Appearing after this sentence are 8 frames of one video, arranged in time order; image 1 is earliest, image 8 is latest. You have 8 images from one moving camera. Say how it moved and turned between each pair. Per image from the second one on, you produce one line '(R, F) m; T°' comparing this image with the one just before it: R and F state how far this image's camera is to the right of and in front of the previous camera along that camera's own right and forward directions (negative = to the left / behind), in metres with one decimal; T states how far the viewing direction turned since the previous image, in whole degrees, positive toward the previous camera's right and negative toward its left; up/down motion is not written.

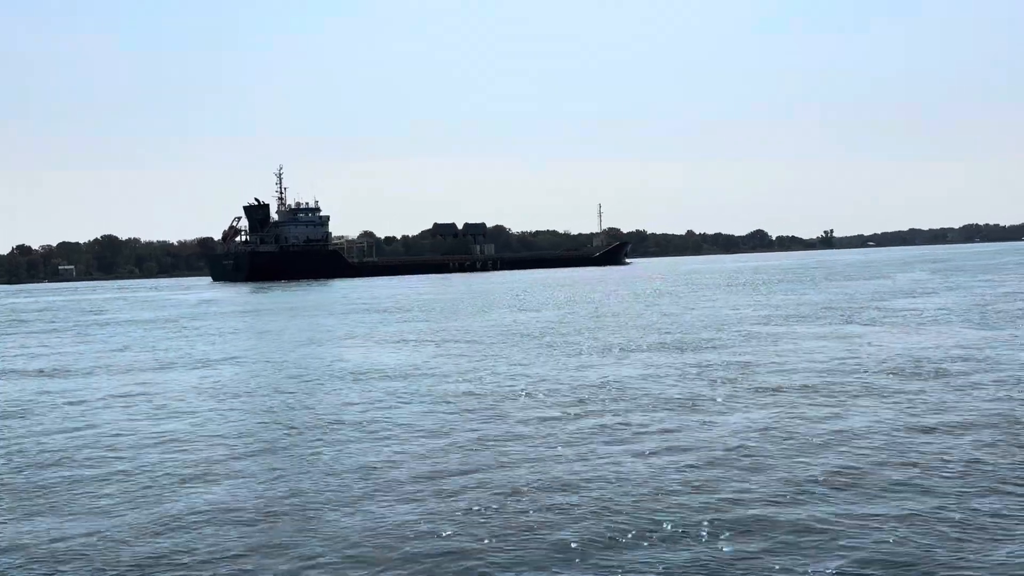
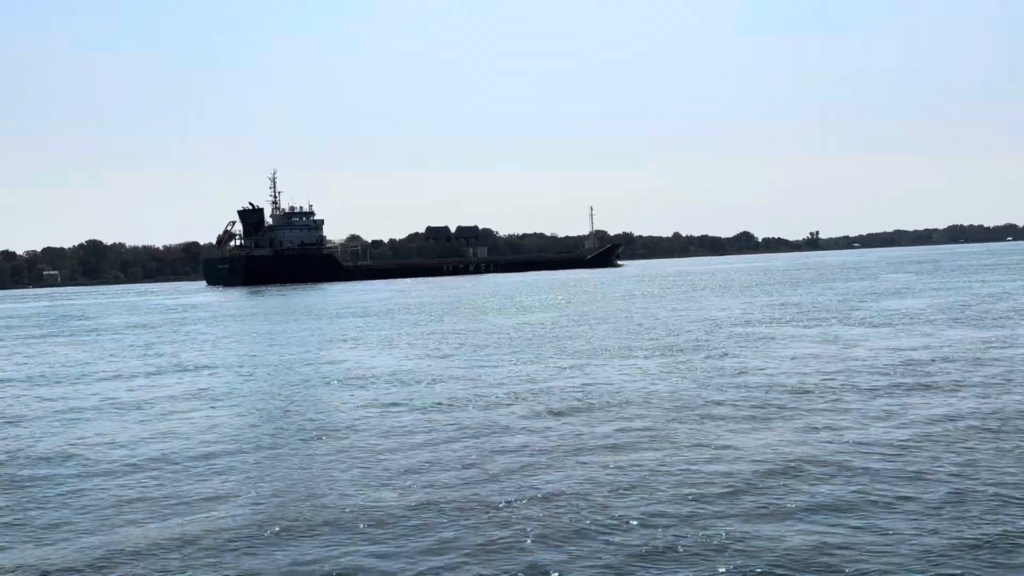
(-2.8, 0.0) m; +5°
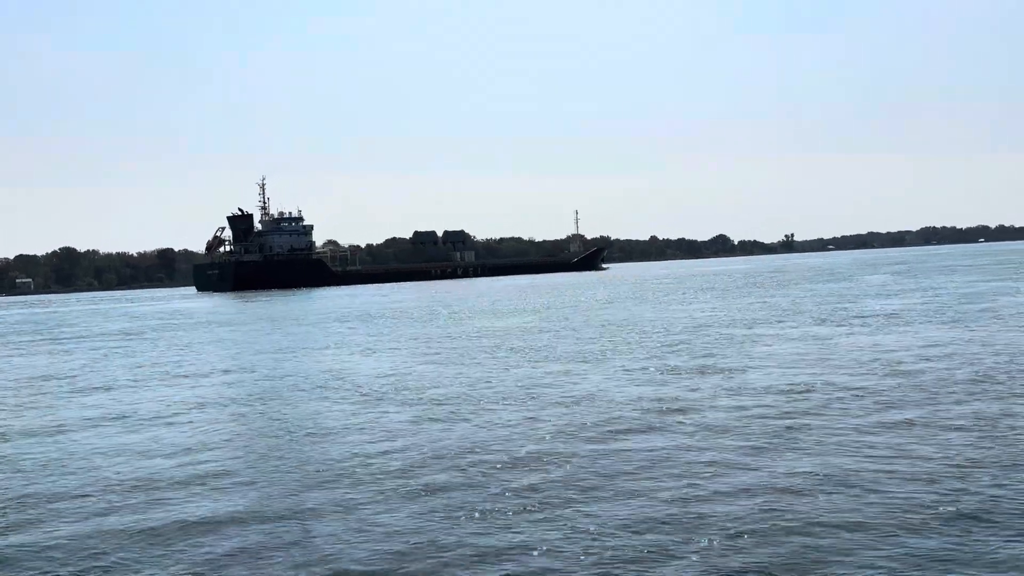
(+0.5, -0.5) m; 0°
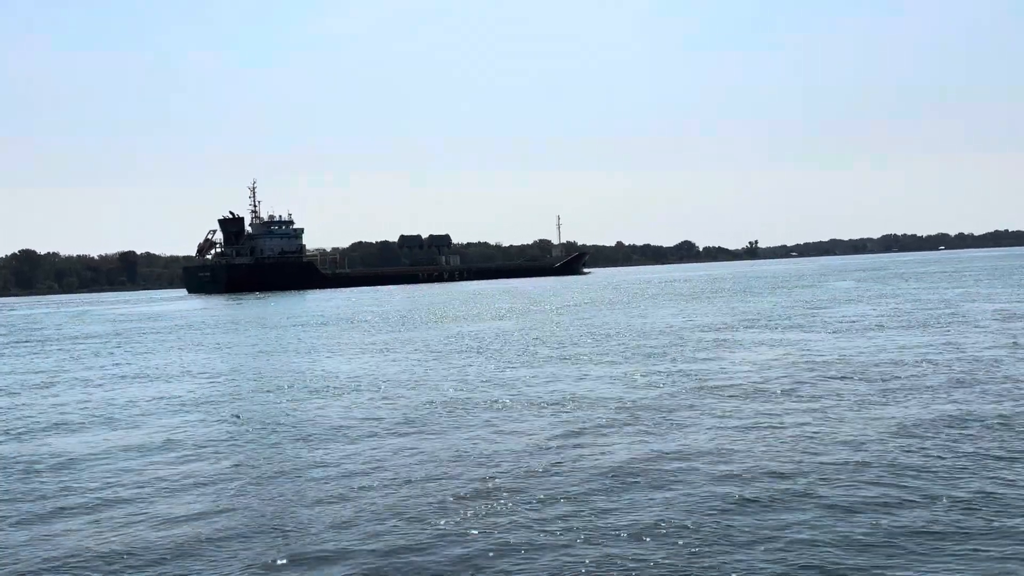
(+0.6, -1.0) m; 0°
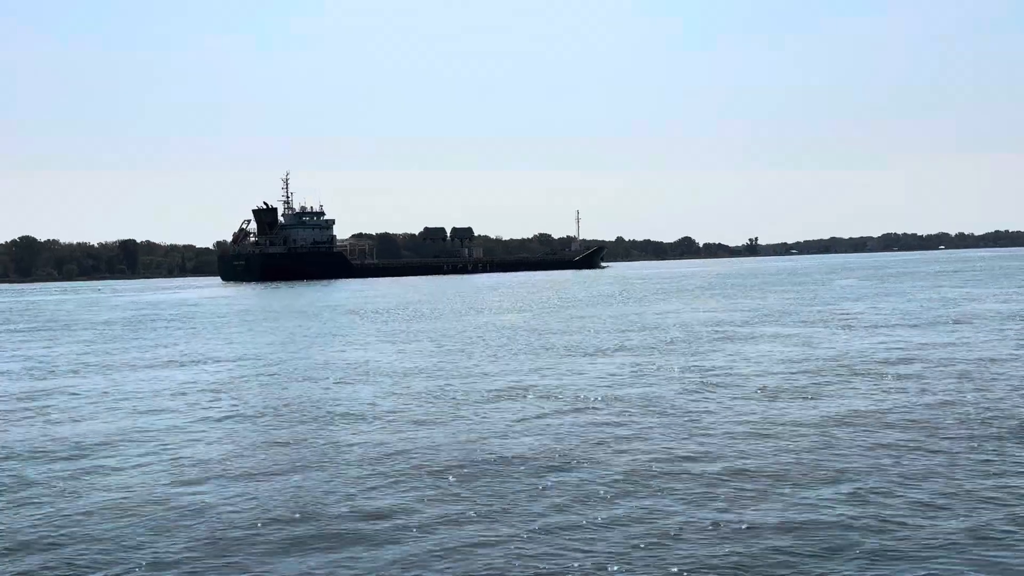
(-0.3, -1.5) m; -1°
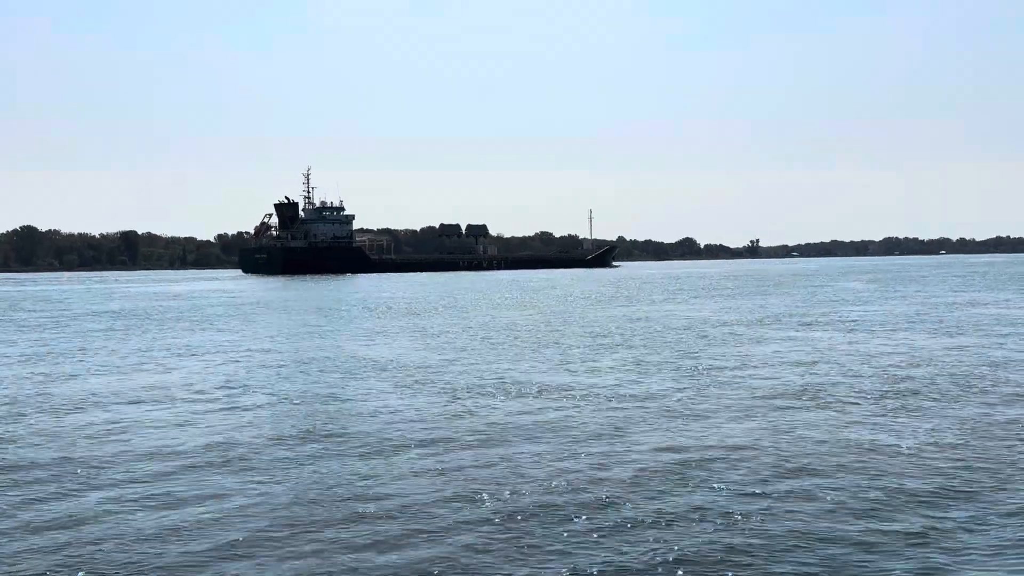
(-0.8, -0.9) m; 0°
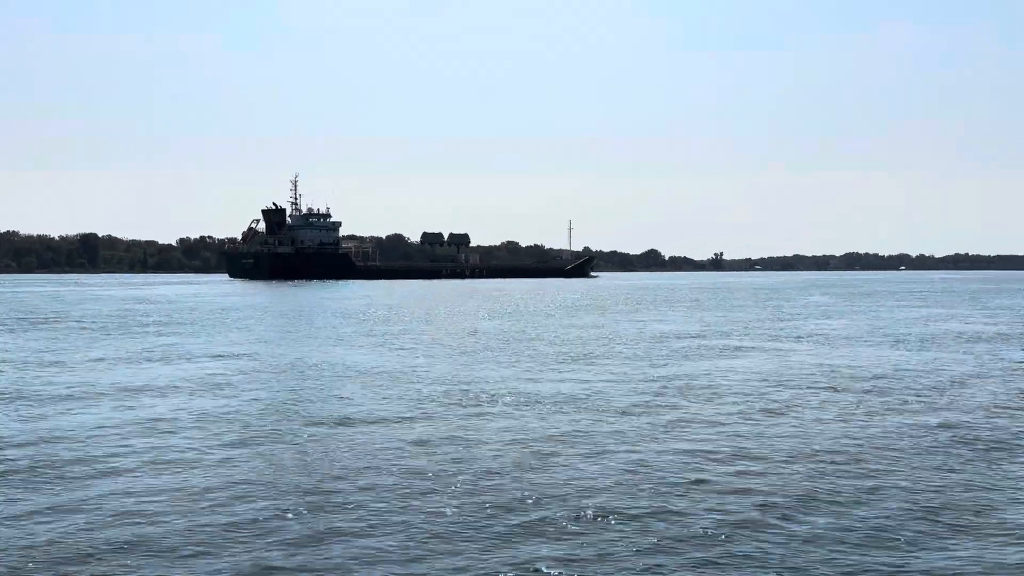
(+0.9, -1.2) m; 0°
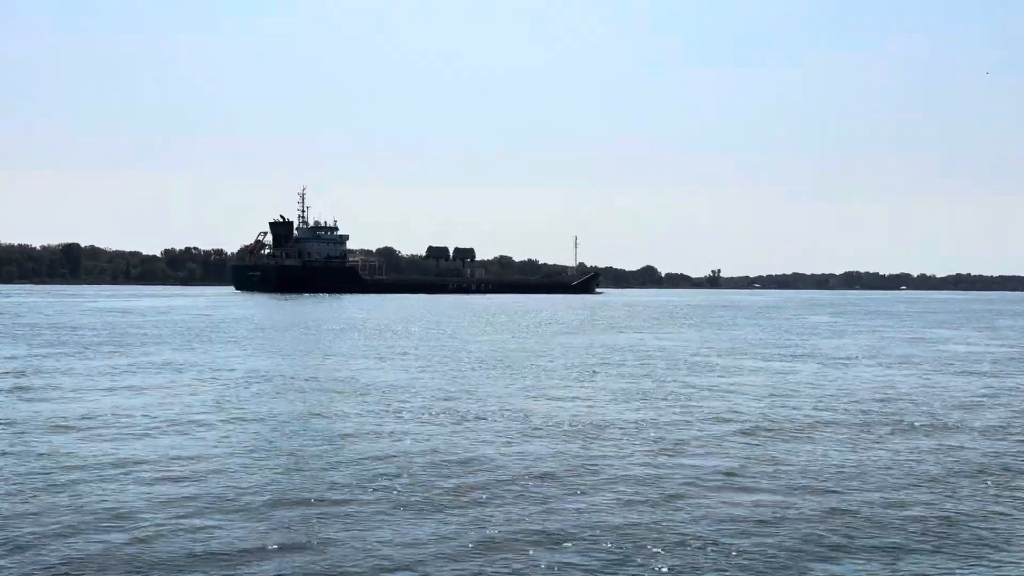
(-0.8, -0.2) m; +1°
